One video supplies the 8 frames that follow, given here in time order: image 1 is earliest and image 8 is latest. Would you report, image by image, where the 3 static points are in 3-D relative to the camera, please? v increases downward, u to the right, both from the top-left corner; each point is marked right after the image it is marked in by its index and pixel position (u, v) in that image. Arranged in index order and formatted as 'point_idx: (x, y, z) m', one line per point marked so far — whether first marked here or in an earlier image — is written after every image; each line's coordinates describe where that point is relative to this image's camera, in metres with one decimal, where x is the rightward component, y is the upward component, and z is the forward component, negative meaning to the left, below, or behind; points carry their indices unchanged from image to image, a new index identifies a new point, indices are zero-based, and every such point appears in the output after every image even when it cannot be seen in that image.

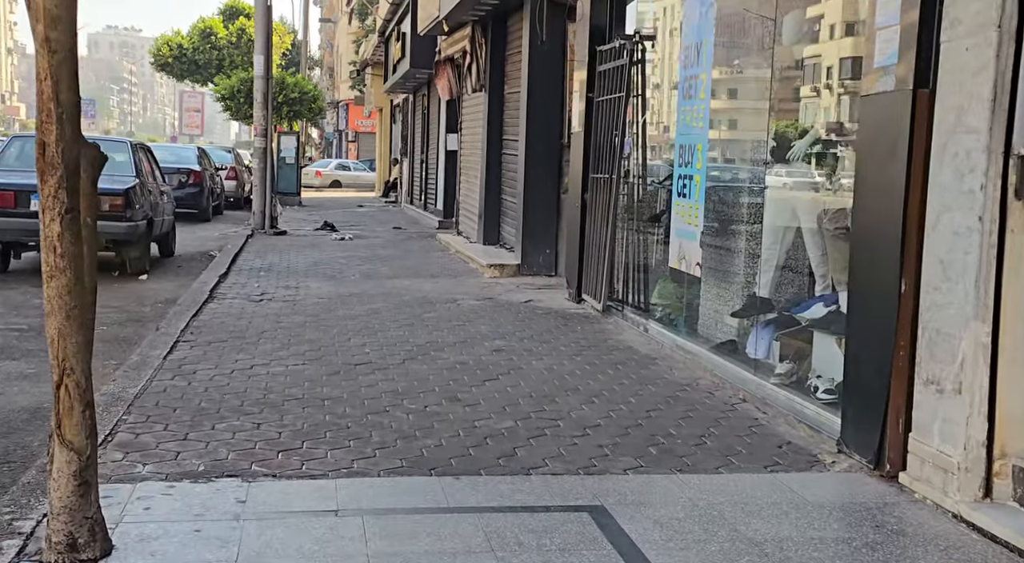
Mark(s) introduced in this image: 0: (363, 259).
0: (-2.0, +0.3, +14.5) m
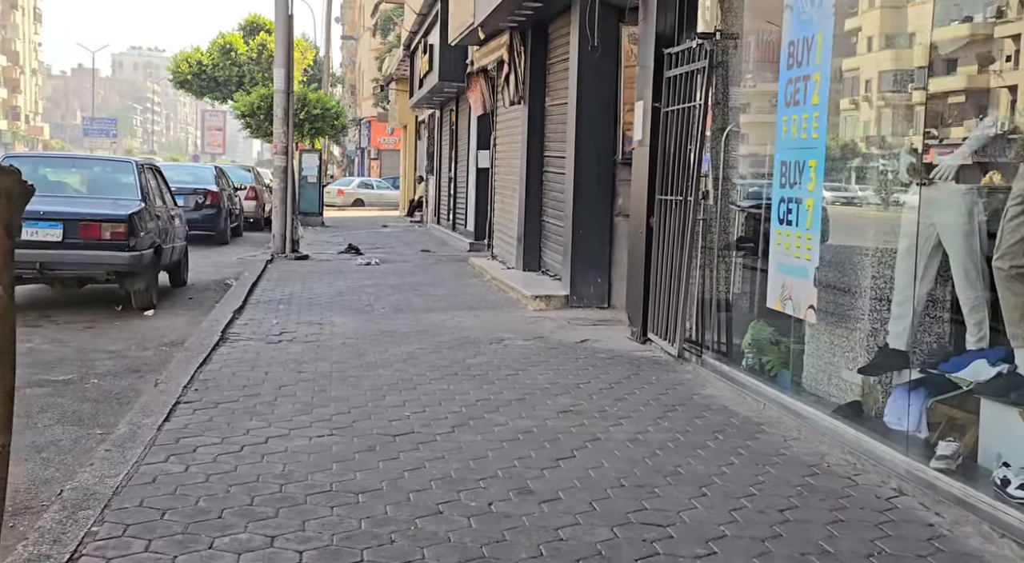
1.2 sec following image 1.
0: (-1.4, -0.1, +13.3) m
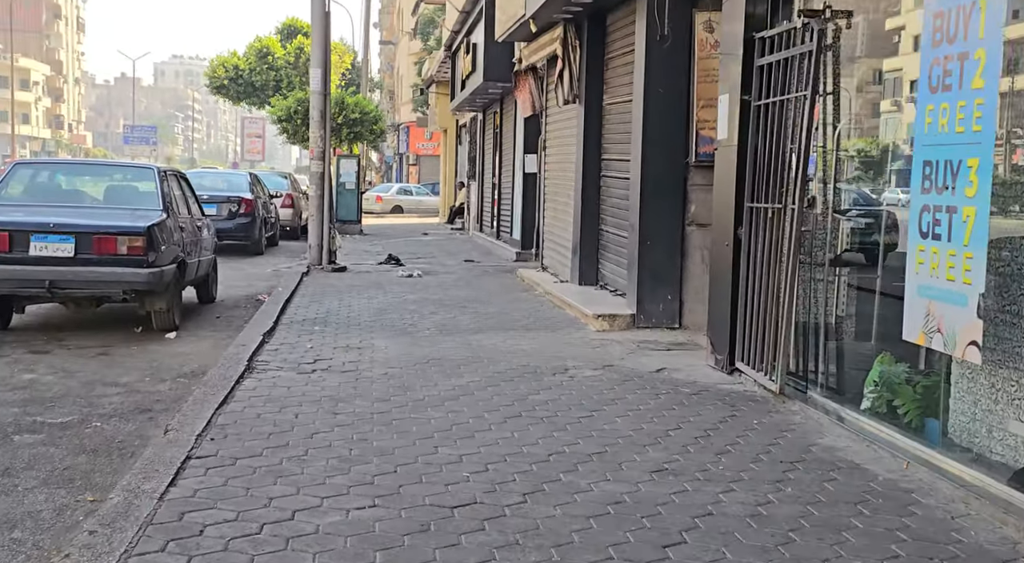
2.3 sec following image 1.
0: (-0.8, -0.3, +12.2) m
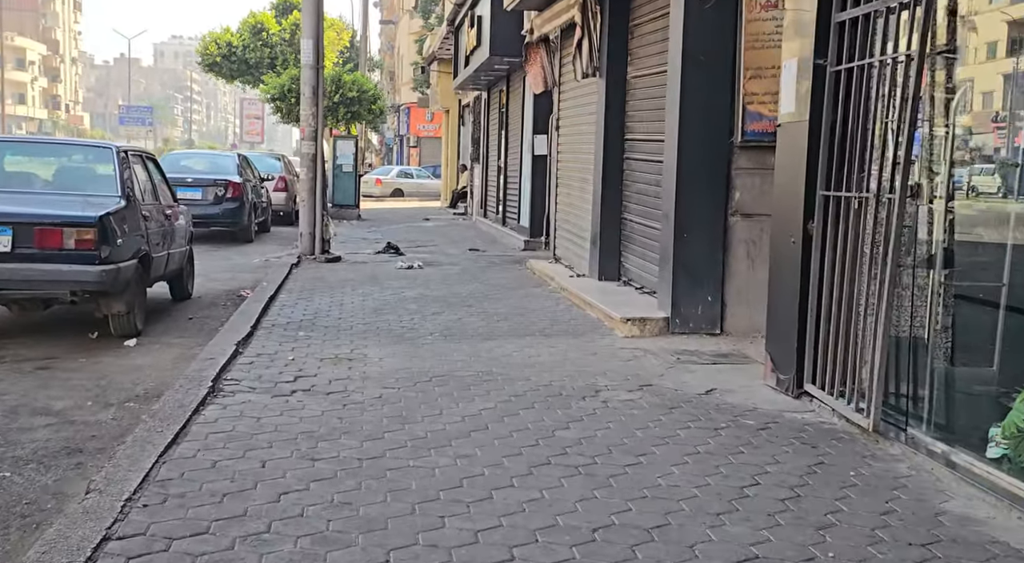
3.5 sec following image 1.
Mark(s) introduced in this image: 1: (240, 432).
0: (-0.7, -0.2, +10.9) m
1: (-1.3, -0.7, +5.3) m
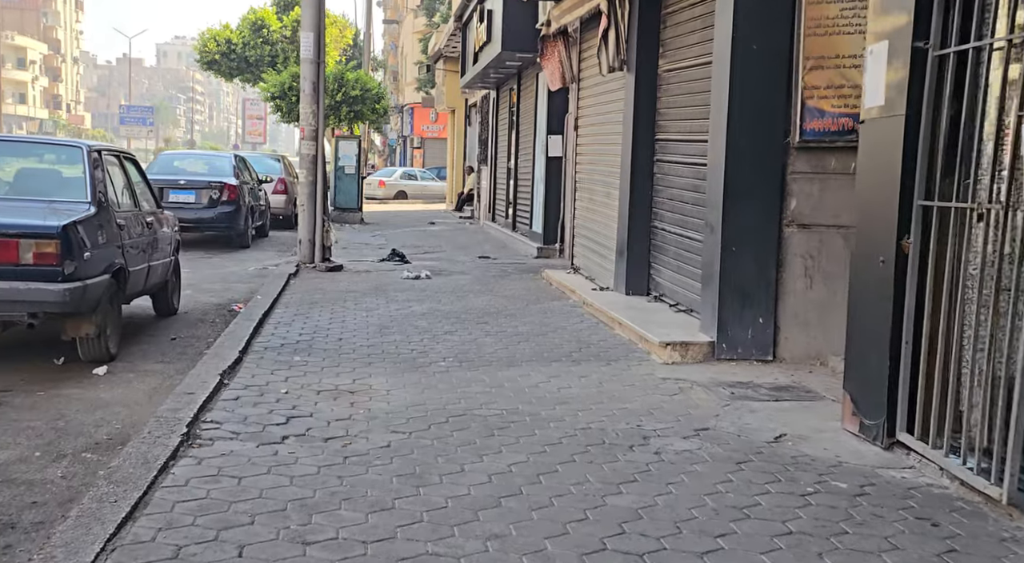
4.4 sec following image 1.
0: (-0.5, -0.3, +9.8) m
1: (-1.2, -0.9, +4.2) m
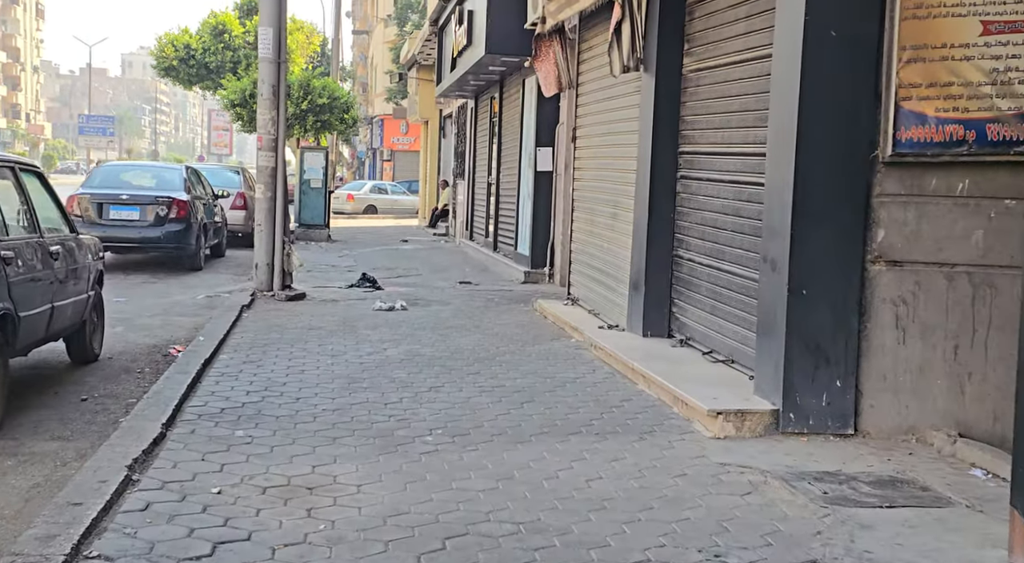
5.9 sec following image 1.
0: (-0.6, -0.6, +8.1) m
1: (-1.0, -1.1, +2.5) m
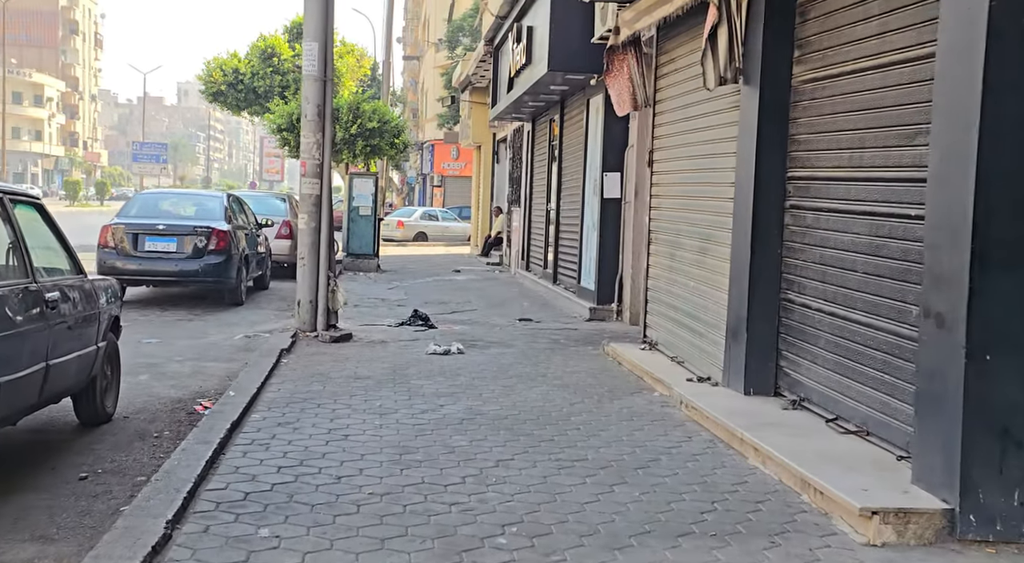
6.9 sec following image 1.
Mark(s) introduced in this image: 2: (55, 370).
0: (-0.1, -1.0, +6.8) m
1: (-0.8, -1.3, +1.2) m
2: (-2.5, -0.5, +6.0) m
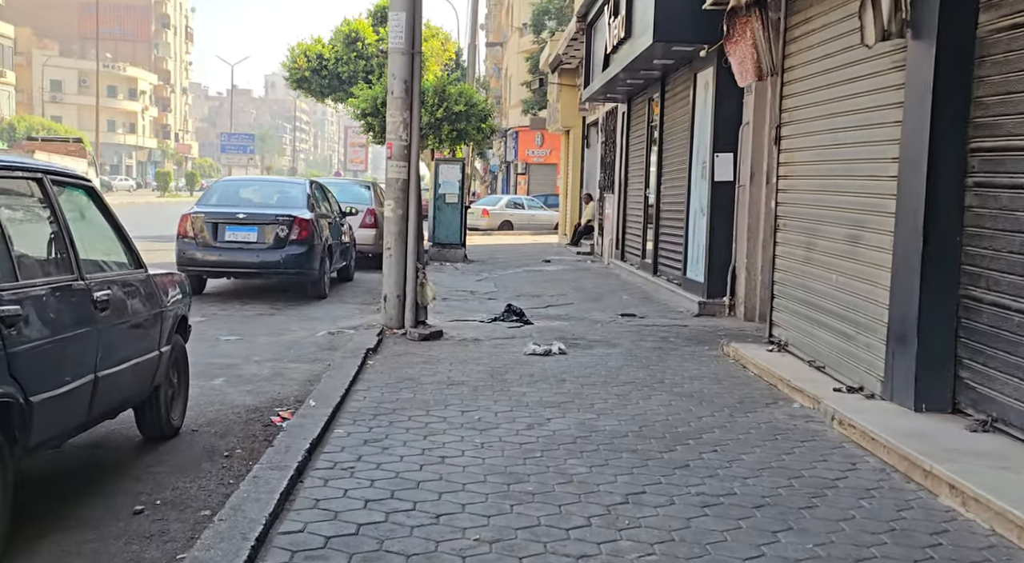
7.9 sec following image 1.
0: (+0.6, -0.9, +5.7) m
1: (-0.5, -1.3, +0.2) m
2: (-1.9, -0.5, +5.1) m
